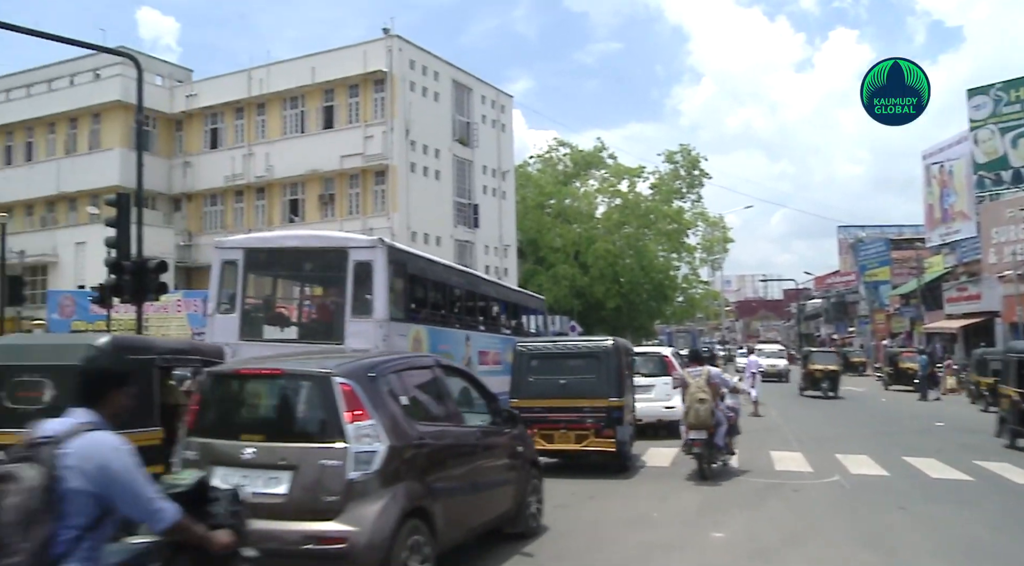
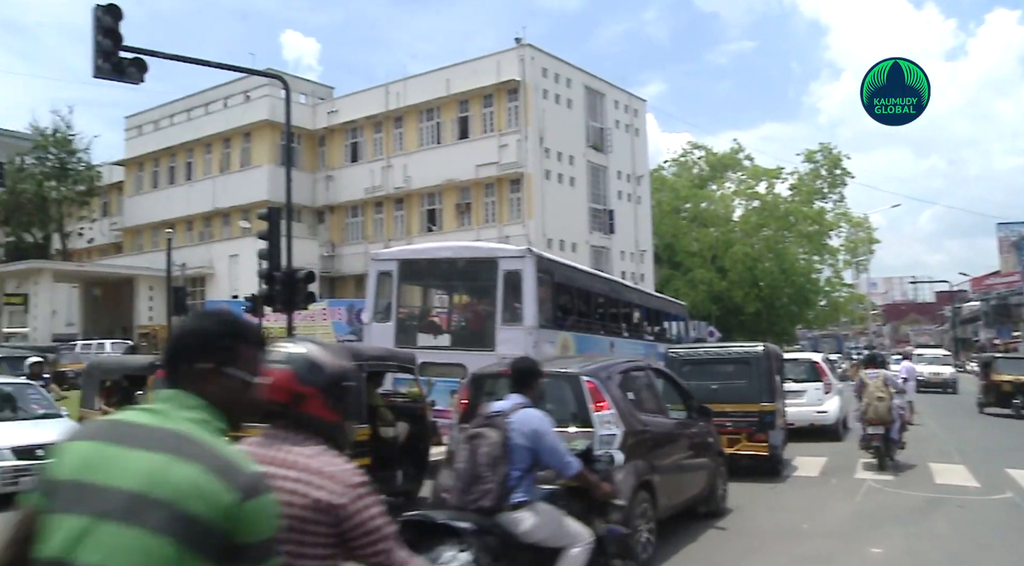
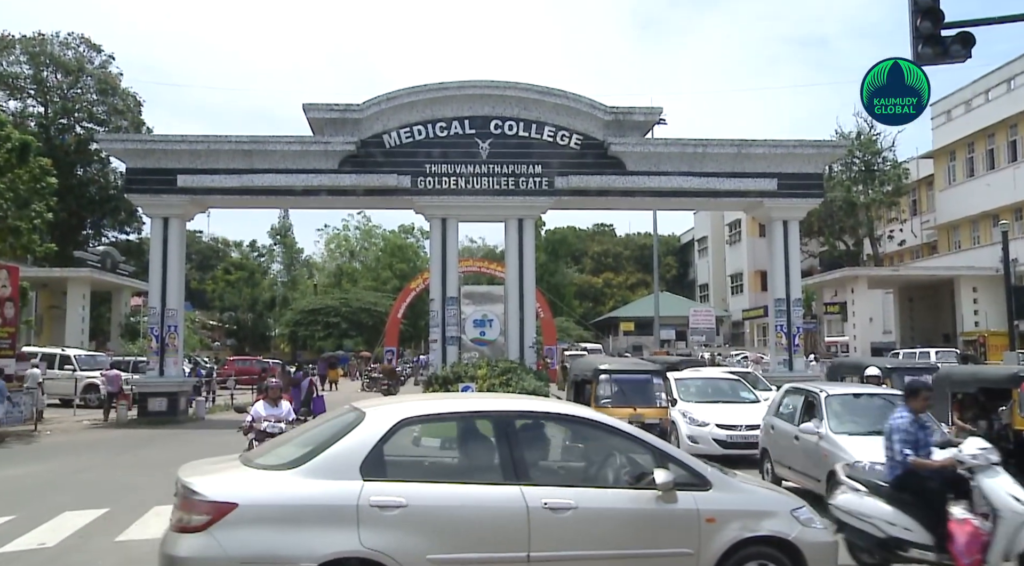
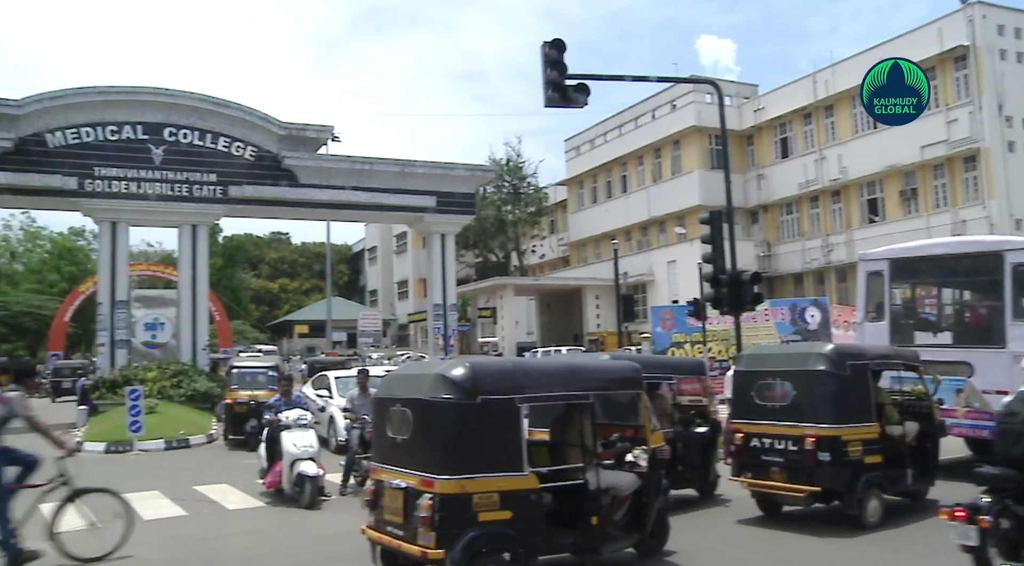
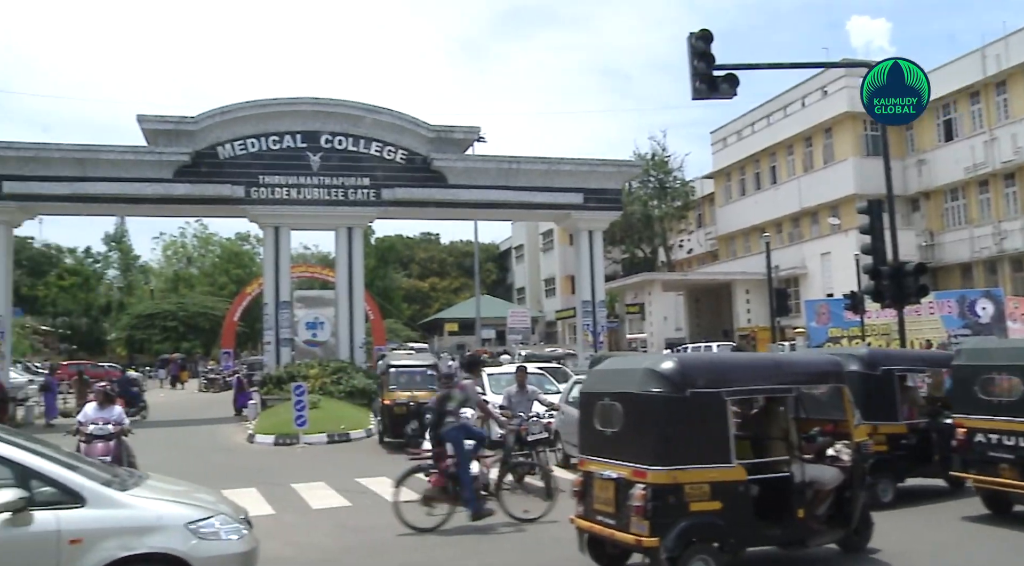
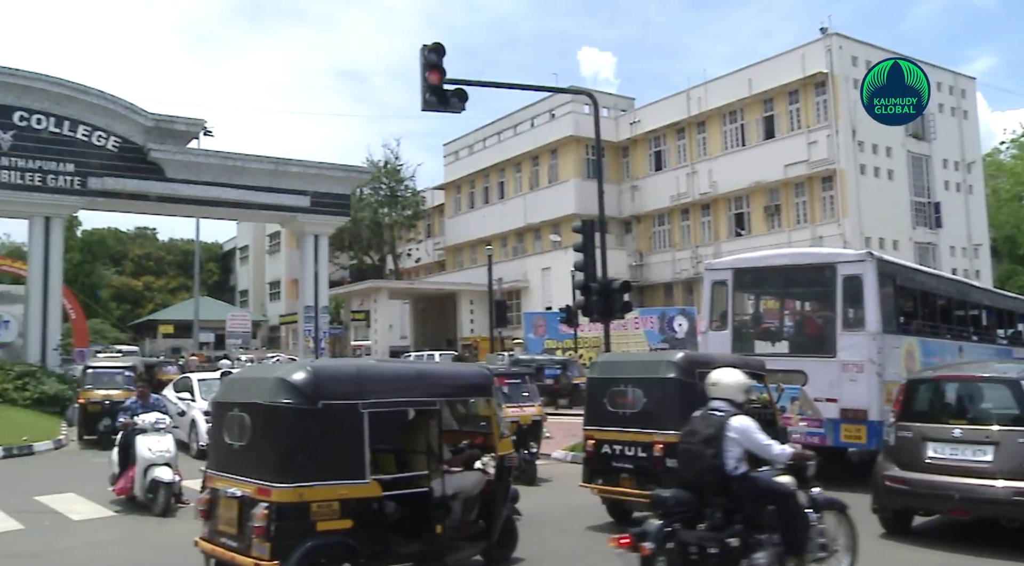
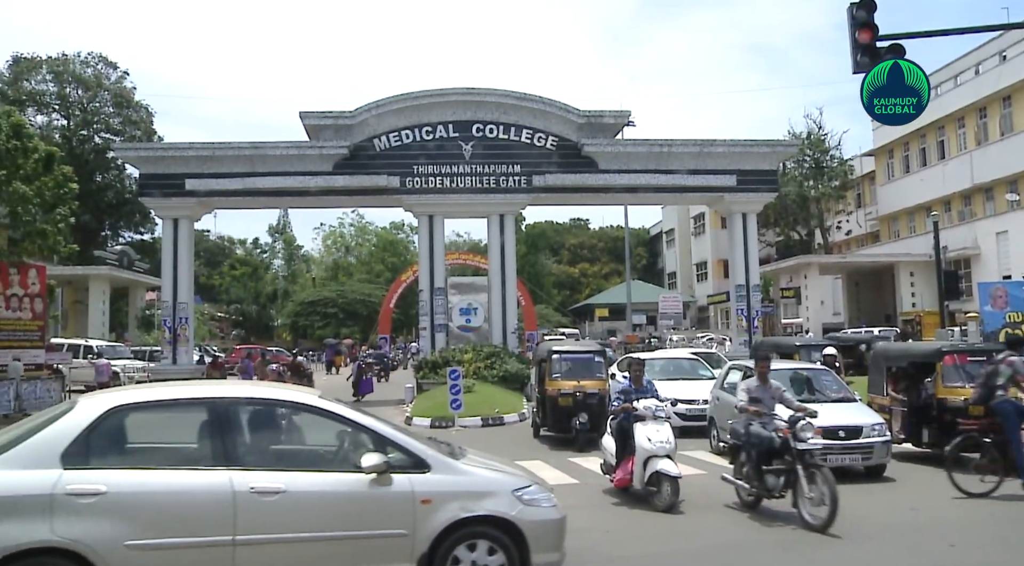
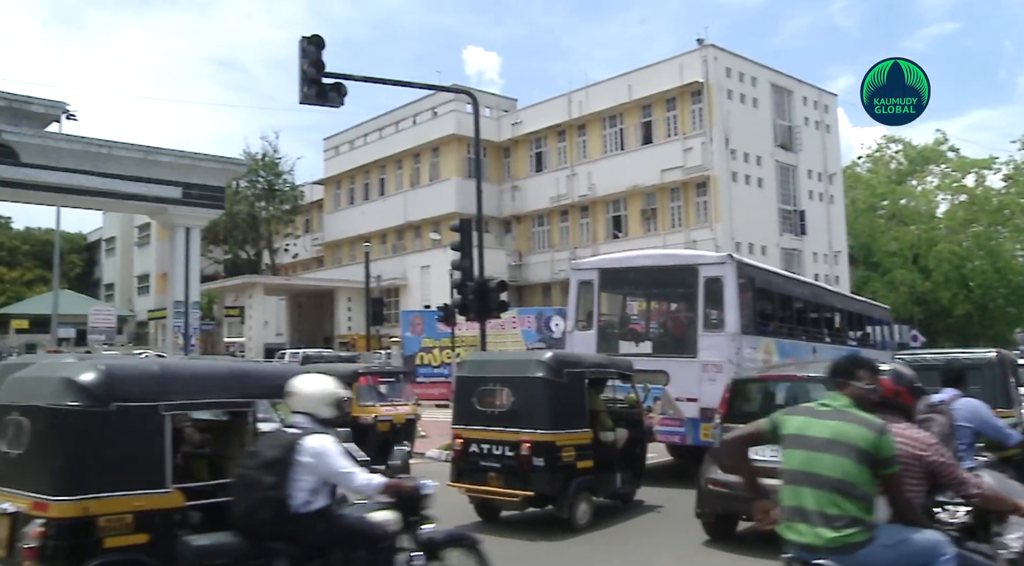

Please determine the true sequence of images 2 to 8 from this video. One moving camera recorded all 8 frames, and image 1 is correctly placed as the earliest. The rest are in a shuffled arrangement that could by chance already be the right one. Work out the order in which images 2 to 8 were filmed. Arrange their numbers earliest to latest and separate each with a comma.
2, 8, 6, 4, 5, 7, 3
